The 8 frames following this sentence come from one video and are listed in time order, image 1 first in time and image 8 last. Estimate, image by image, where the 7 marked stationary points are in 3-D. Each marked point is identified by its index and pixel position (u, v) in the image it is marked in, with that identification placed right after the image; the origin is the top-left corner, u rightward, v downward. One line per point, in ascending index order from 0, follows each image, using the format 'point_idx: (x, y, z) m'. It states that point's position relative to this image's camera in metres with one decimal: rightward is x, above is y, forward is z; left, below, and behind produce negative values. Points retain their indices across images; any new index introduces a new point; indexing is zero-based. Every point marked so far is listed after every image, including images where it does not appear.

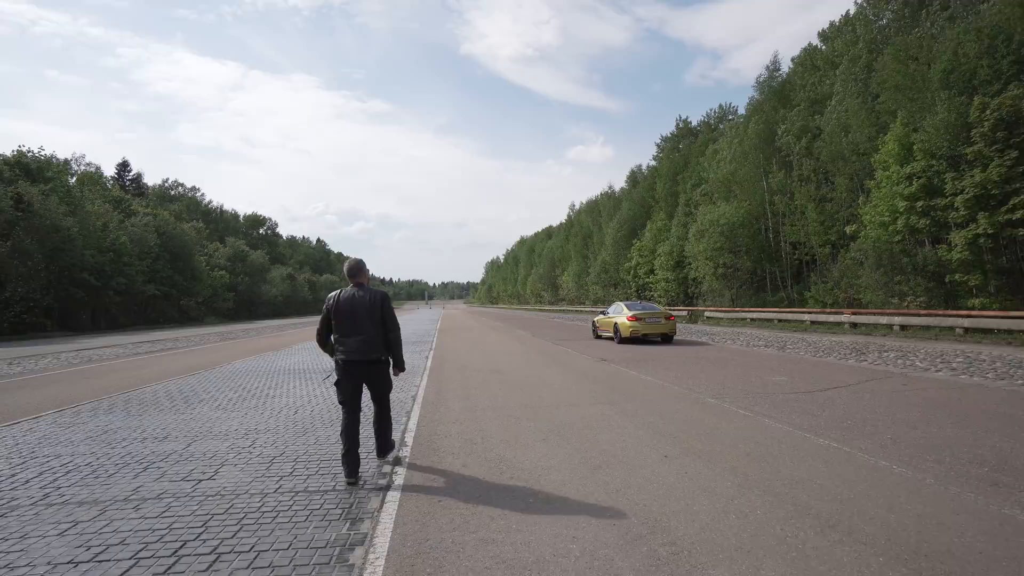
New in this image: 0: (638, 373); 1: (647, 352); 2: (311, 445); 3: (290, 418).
0: (+2.4, -1.6, +11.9) m
1: (+3.6, -1.7, +16.6) m
2: (-2.1, -1.7, +6.5) m
3: (-3.3, -1.8, +9.0) m
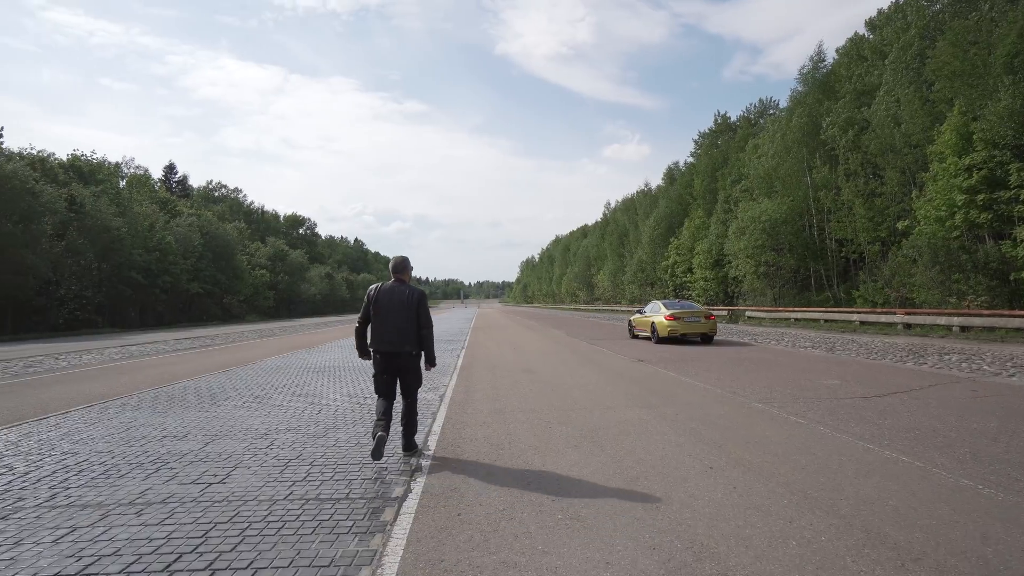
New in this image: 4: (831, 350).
0: (+3.0, -1.6, +11.3) m
1: (+4.4, -1.7, +16.0) m
2: (-1.8, -1.6, +6.2) m
3: (-2.8, -1.8, +8.7) m
4: (+8.7, -1.7, +16.7) m
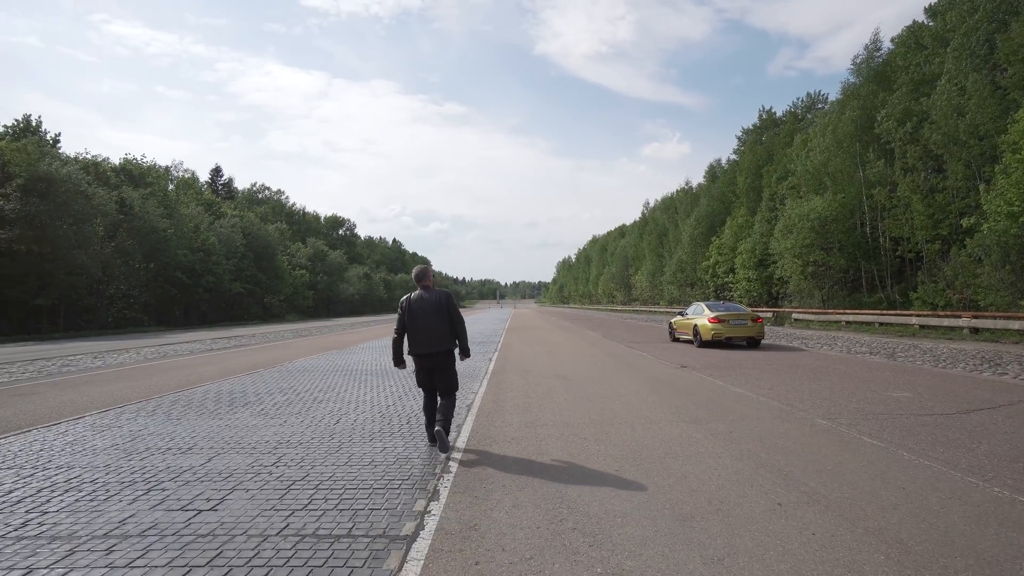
0: (+3.6, -1.6, +10.4) m
1: (+5.3, -1.7, +15.0) m
2: (-1.6, -1.6, +5.6) m
3: (-2.4, -1.8, +8.2) m
4: (+9.6, -1.7, +15.5) m
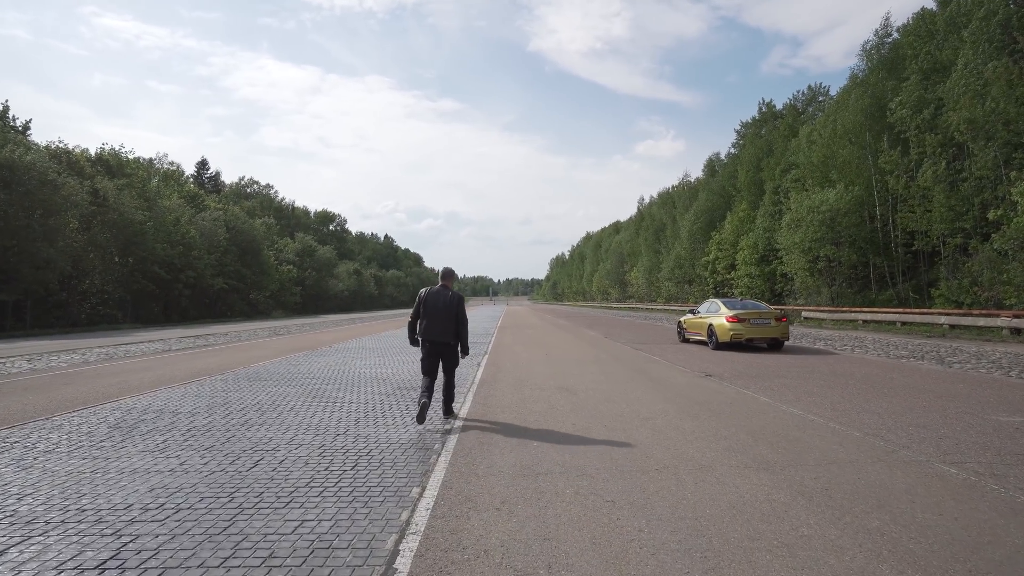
0: (+3.5, -1.5, +8.3) m
1: (+5.1, -1.6, +12.9) m
2: (-1.6, -1.5, +3.5) m
3: (-2.5, -1.7, +6.1) m
4: (+9.4, -1.6, +13.4) m
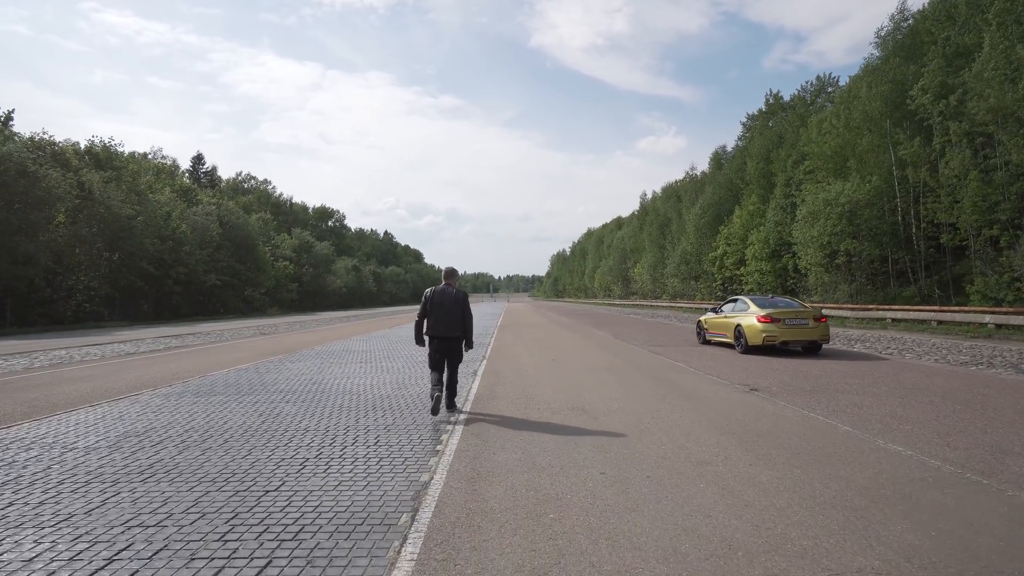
0: (+3.5, -1.4, +6.4) m
1: (+5.2, -1.5, +11.0) m
2: (-1.6, -1.5, +1.6) m
3: (-2.4, -1.6, +4.1) m
4: (+9.5, -1.5, +11.5) m
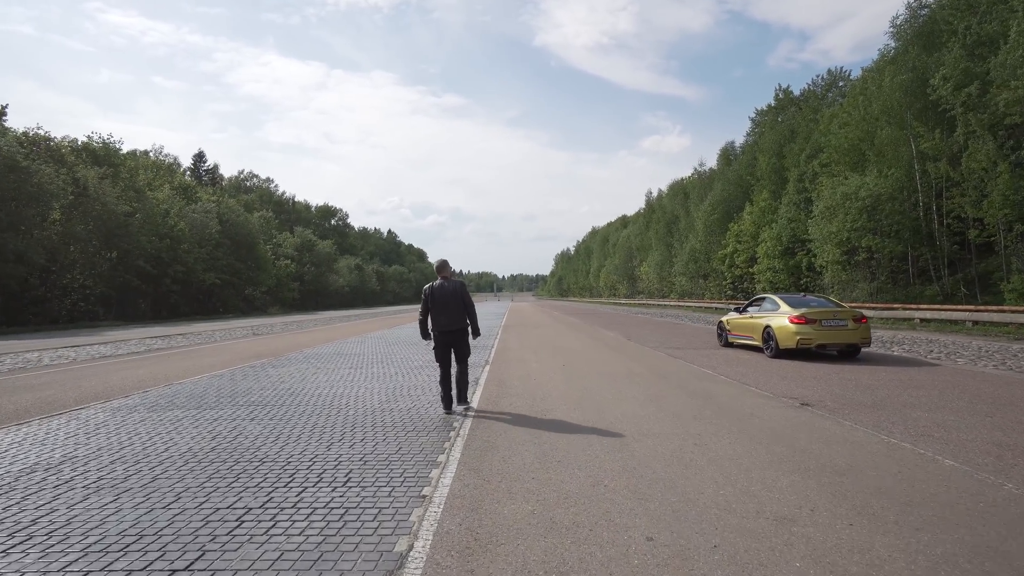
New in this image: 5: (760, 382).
0: (+3.6, -1.4, +5.0) m
1: (+5.3, -1.4, +9.6) m
2: (-1.5, -1.4, +0.2) m
3: (-2.4, -1.6, +2.8) m
4: (+9.6, -1.5, +10.1) m
5: (+3.8, -1.5, +9.3) m
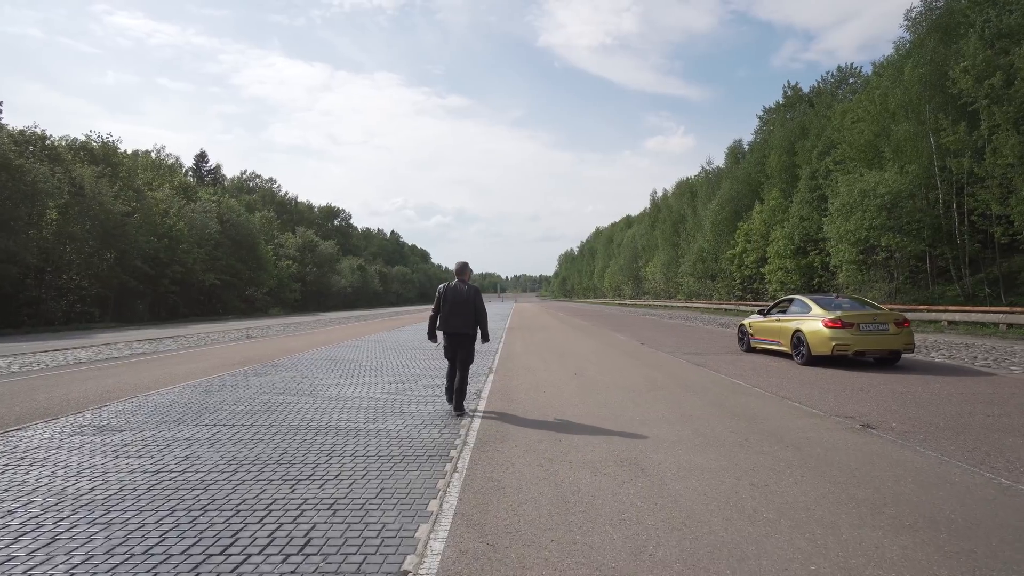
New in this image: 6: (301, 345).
0: (+3.7, -1.4, +3.8) m
1: (+5.4, -1.5, +8.4) m
2: (-1.5, -1.4, -0.9) m
3: (-2.3, -1.6, +1.7) m
4: (+9.7, -1.5, +8.9) m
5: (+3.9, -1.5, +8.1) m
6: (-6.6, -1.8, +18.7) m
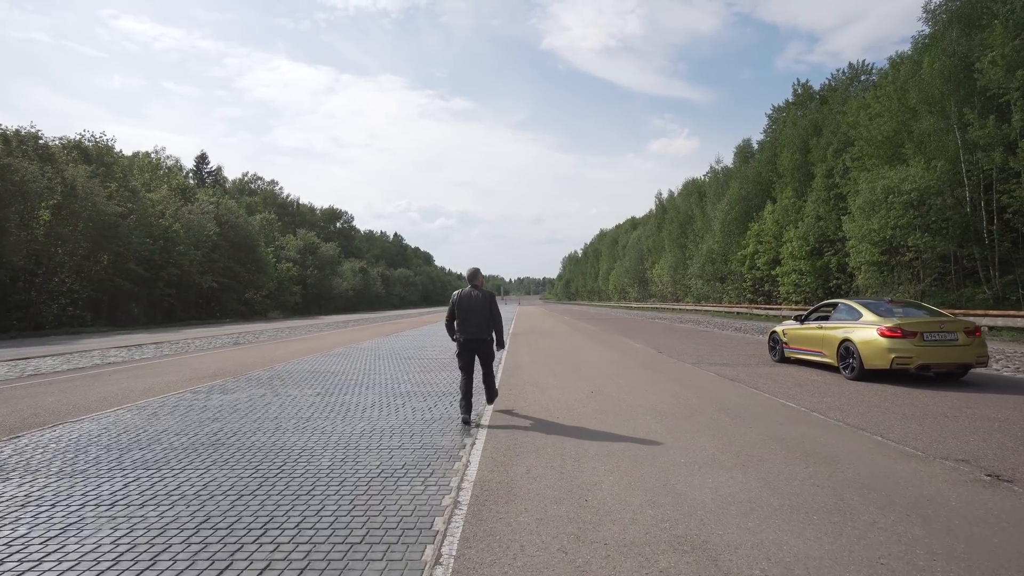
0: (+3.7, -1.4, +2.2) m
1: (+5.4, -1.5, +6.8) m
2: (-1.5, -1.4, -2.5) m
3: (-2.3, -1.6, +0.1) m
4: (+9.8, -1.5, +7.2) m
5: (+4.0, -1.5, +6.5) m
6: (-6.5, -1.9, +17.1) m
